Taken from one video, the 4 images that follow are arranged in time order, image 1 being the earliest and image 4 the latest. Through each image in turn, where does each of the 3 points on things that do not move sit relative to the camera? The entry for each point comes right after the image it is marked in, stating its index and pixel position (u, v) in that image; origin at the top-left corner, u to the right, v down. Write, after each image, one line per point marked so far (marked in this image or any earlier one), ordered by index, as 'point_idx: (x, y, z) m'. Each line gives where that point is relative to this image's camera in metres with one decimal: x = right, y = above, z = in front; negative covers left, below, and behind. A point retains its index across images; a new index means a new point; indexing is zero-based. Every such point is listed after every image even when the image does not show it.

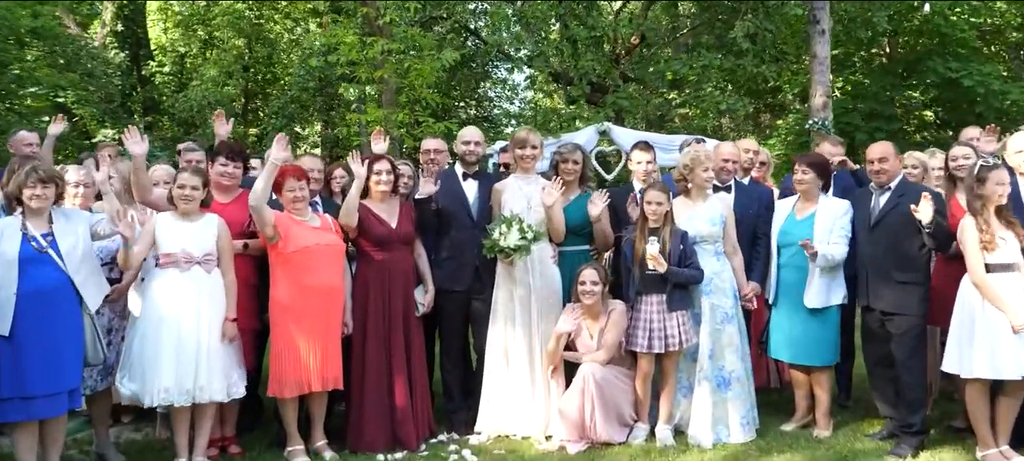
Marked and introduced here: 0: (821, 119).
0: (+3.6, +1.3, +8.3) m
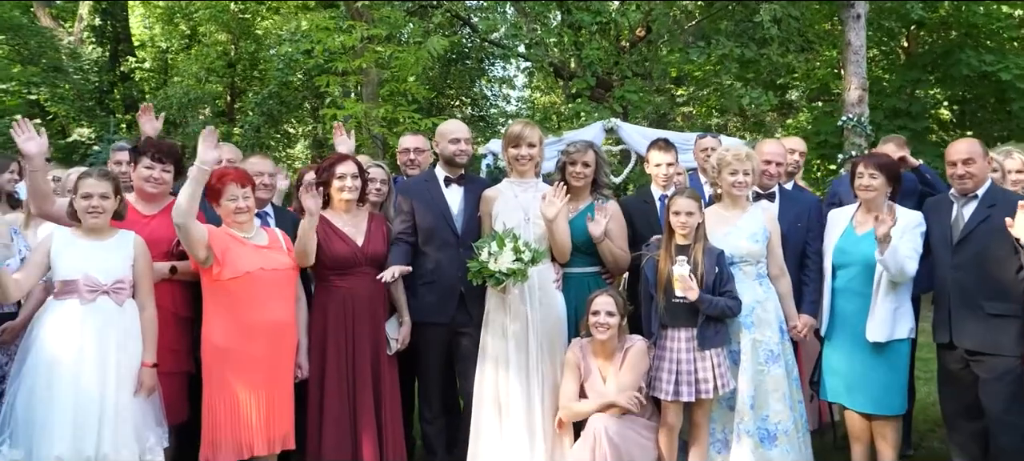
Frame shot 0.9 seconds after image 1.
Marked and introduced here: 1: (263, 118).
0: (+3.6, +1.2, +7.4) m
1: (-4.2, +1.9, +11.8) m
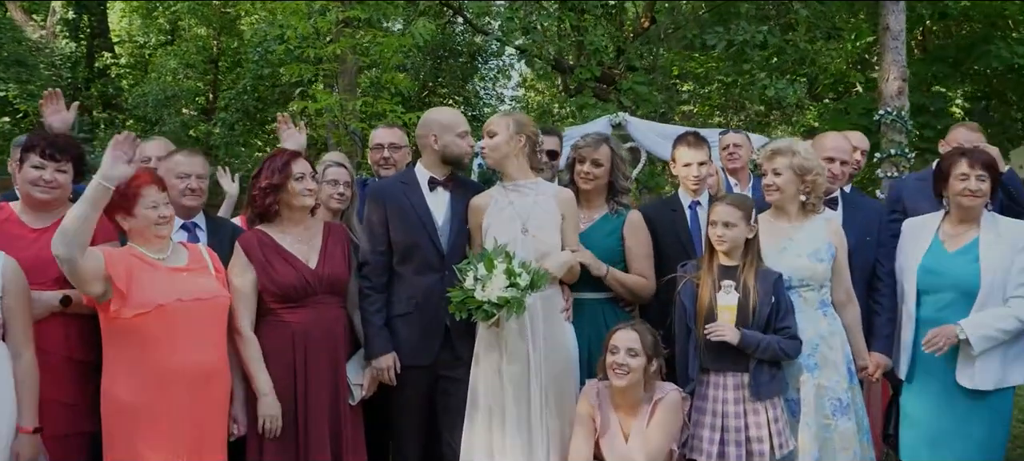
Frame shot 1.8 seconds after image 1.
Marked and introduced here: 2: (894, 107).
0: (+3.6, +1.1, +6.6) m
1: (-4.3, +1.8, +10.9) m
2: (+3.6, +1.2, +6.6) m
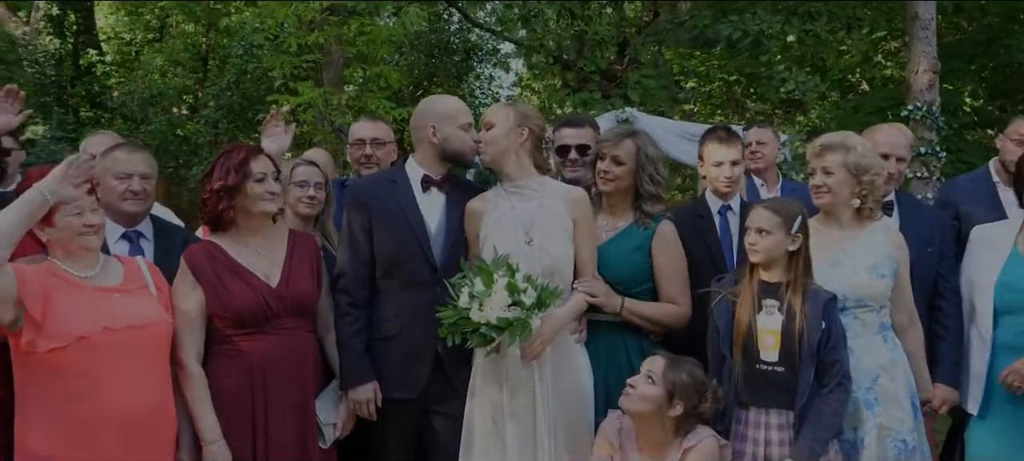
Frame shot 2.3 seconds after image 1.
0: (+3.5, +1.1, +6.1) m
1: (-4.3, +1.8, +10.4) m
2: (+3.5, +1.1, +6.1) m
